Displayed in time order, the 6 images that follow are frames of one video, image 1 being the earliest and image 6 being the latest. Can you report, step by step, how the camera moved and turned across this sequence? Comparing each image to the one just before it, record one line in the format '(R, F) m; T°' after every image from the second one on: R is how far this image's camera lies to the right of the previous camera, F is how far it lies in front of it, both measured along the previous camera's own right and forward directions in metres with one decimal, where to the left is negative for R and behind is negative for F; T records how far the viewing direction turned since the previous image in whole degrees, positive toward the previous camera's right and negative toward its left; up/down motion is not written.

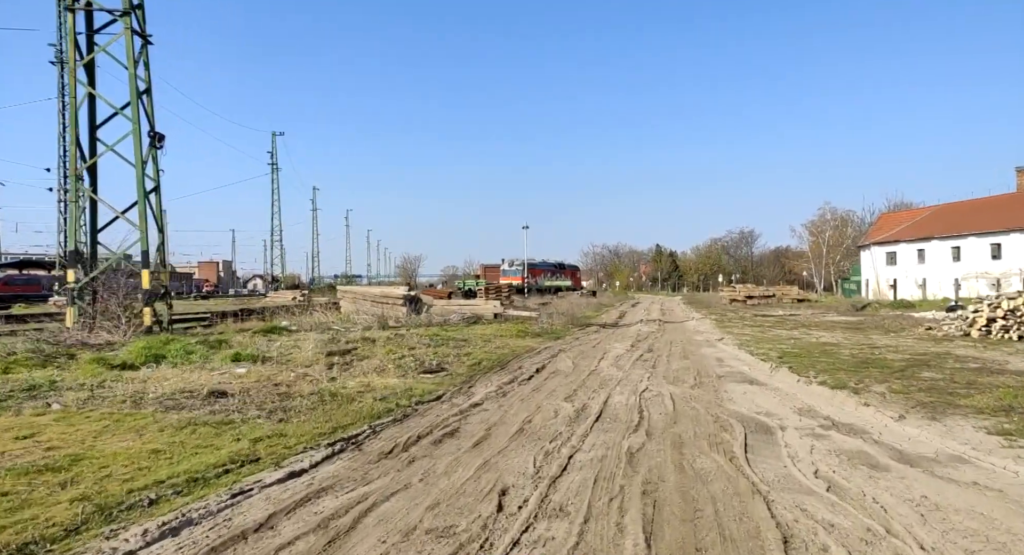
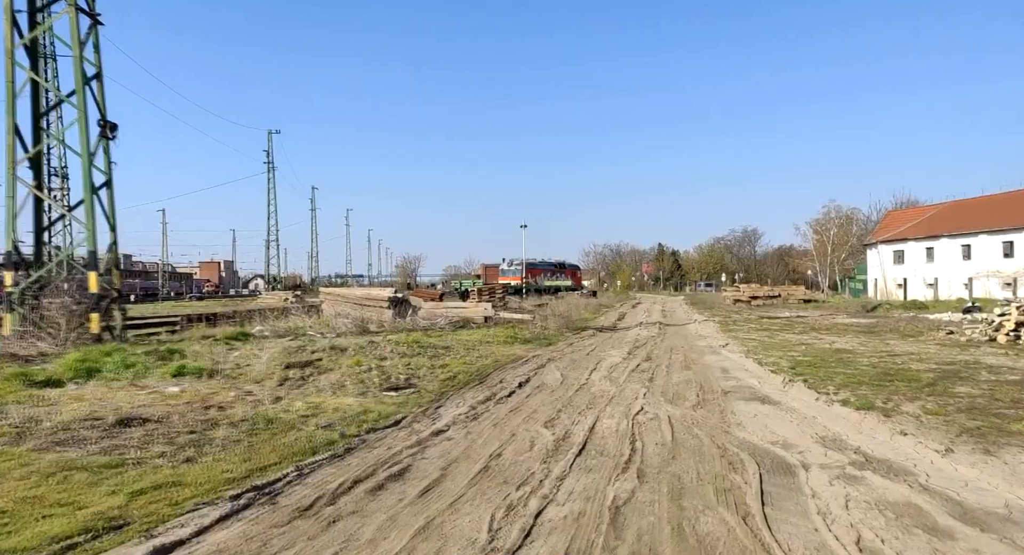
(+0.4, +1.4) m; 0°
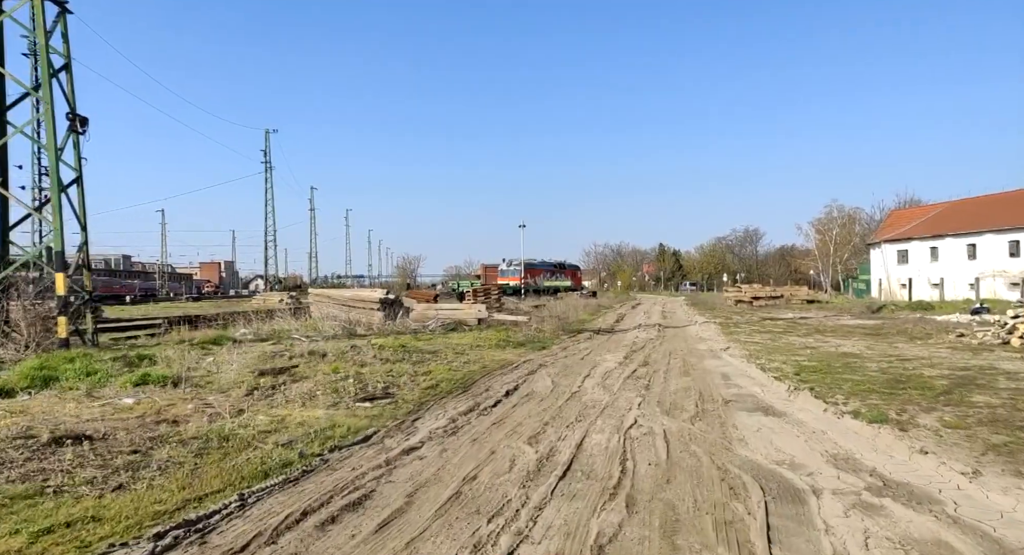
(+0.2, +0.7) m; 0°
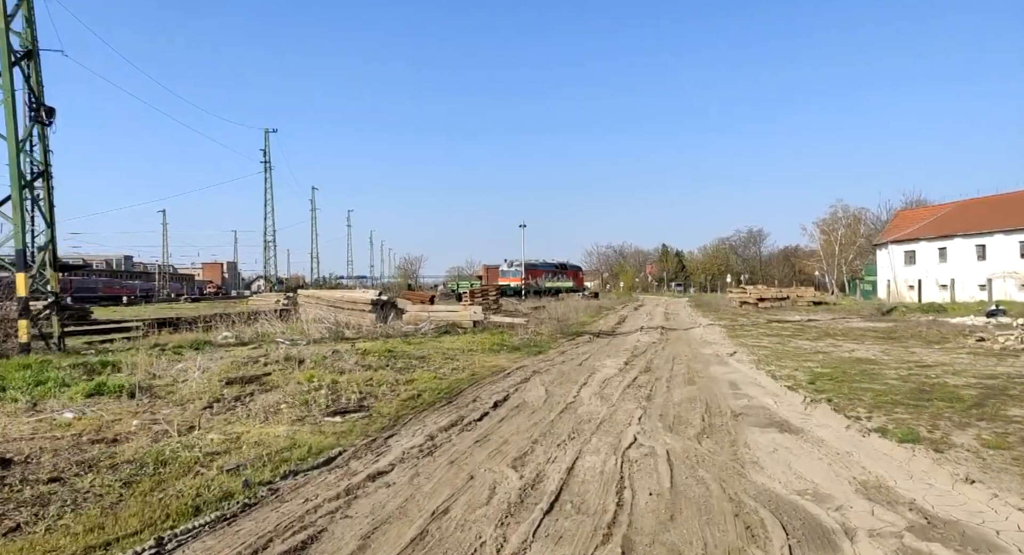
(+0.2, +0.9) m; 0°
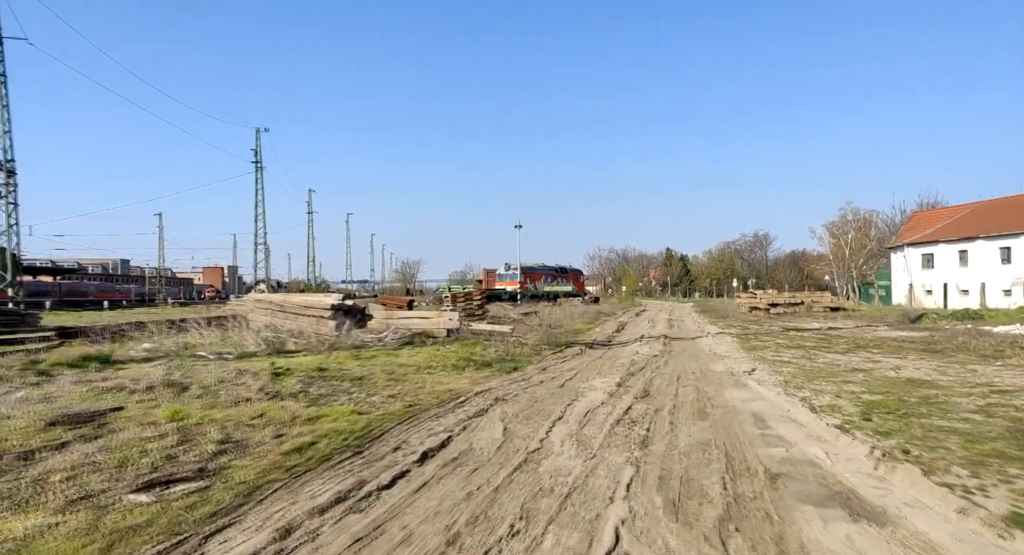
(+0.7, +2.9) m; 0°
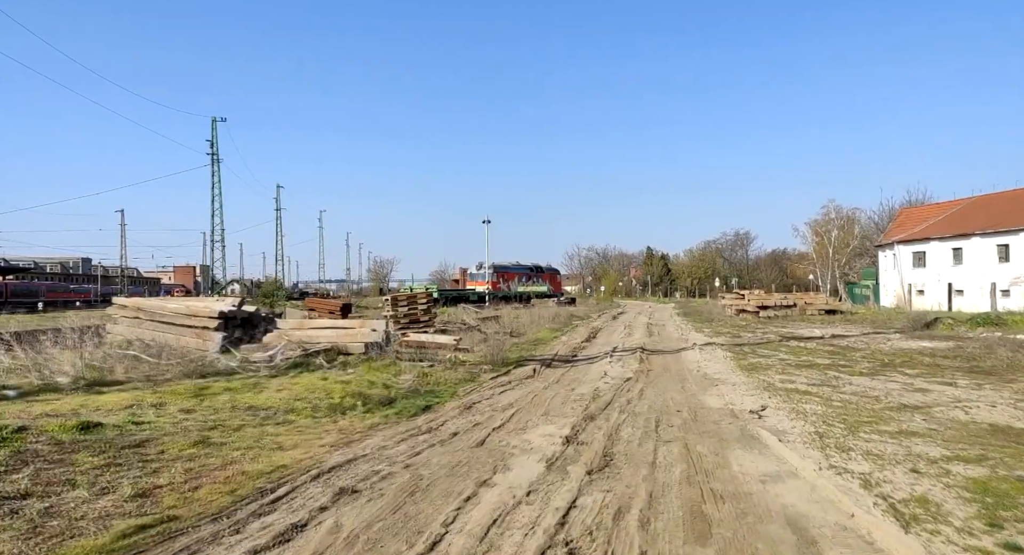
(+1.0, +4.0) m; +2°
